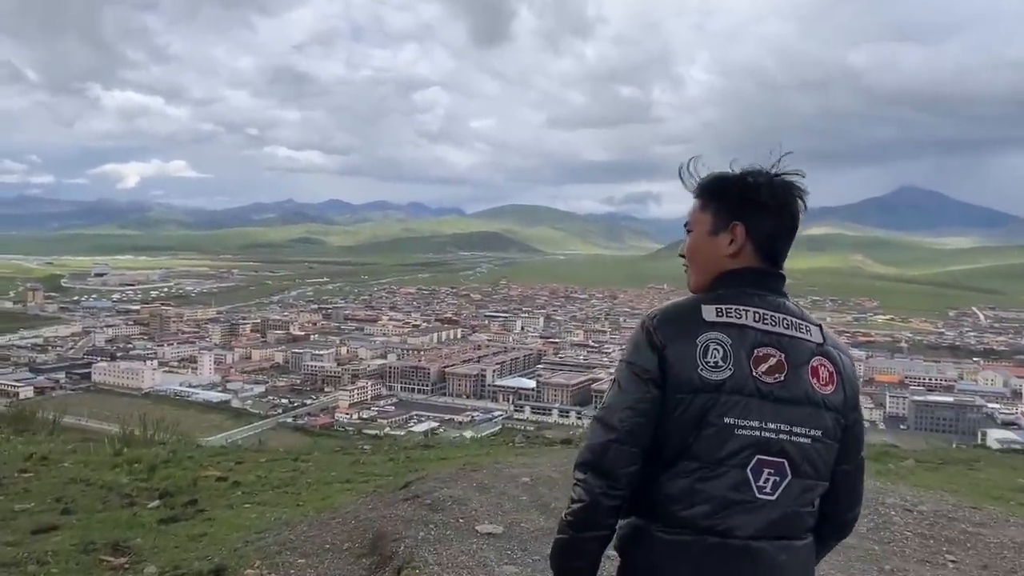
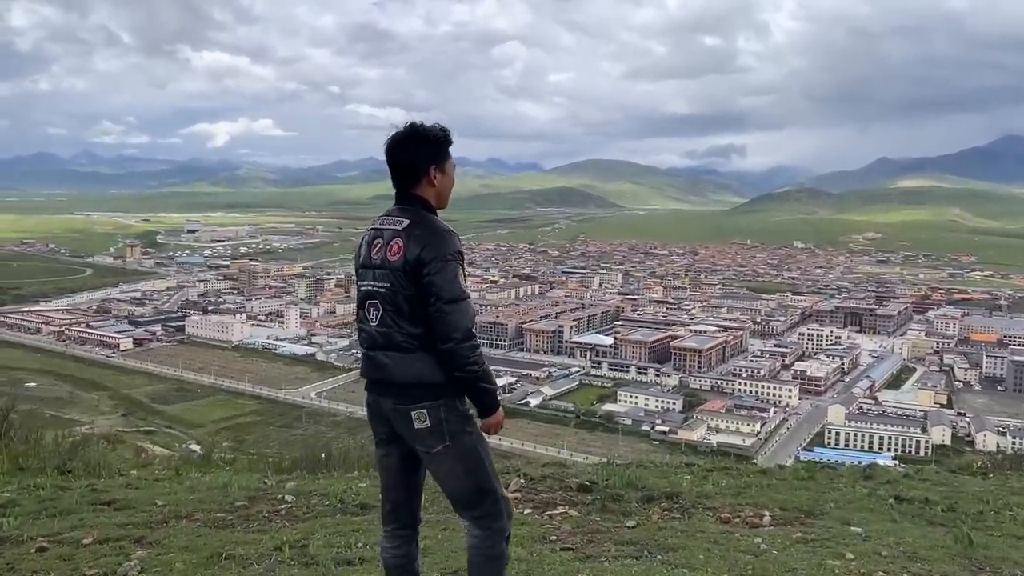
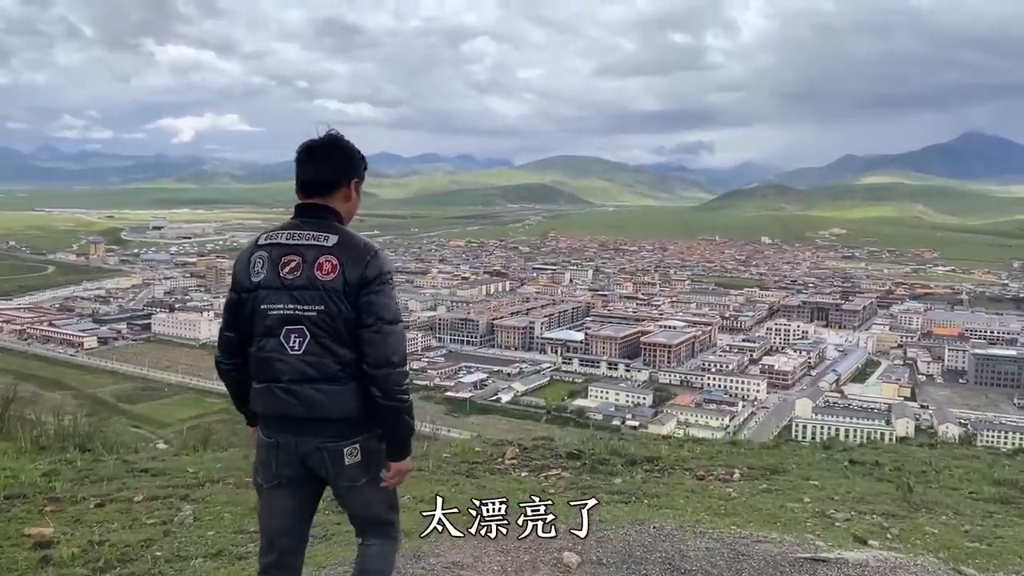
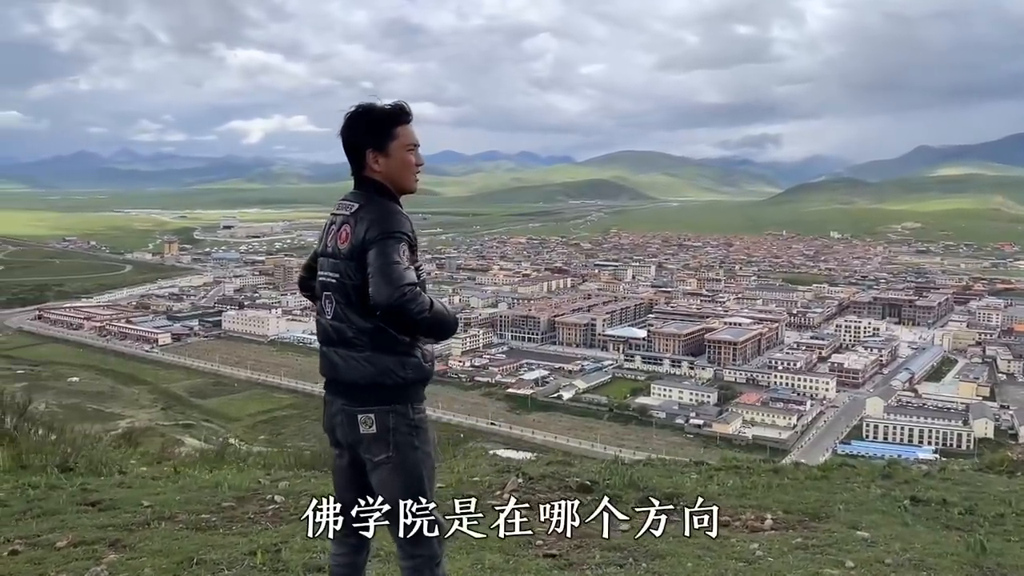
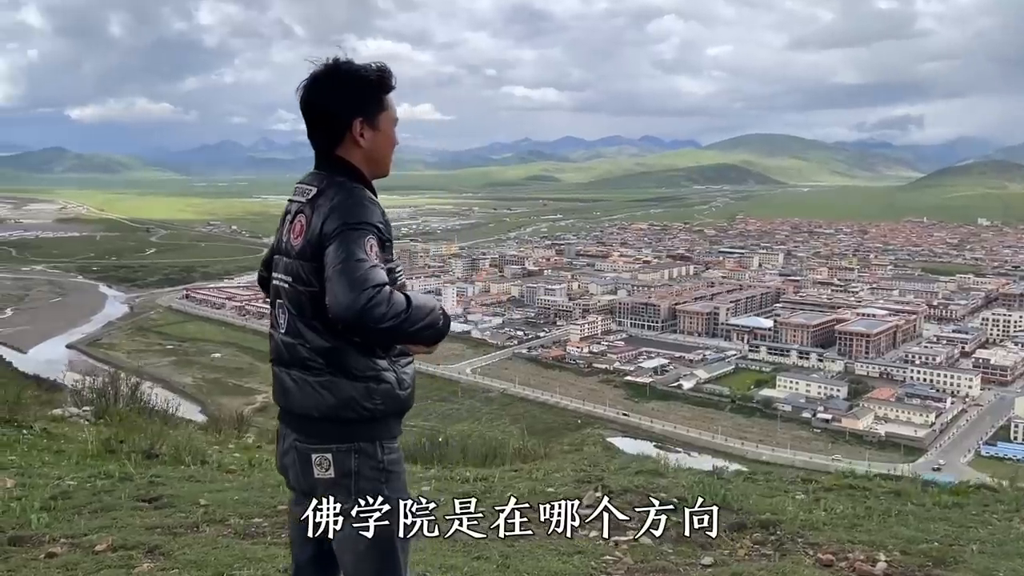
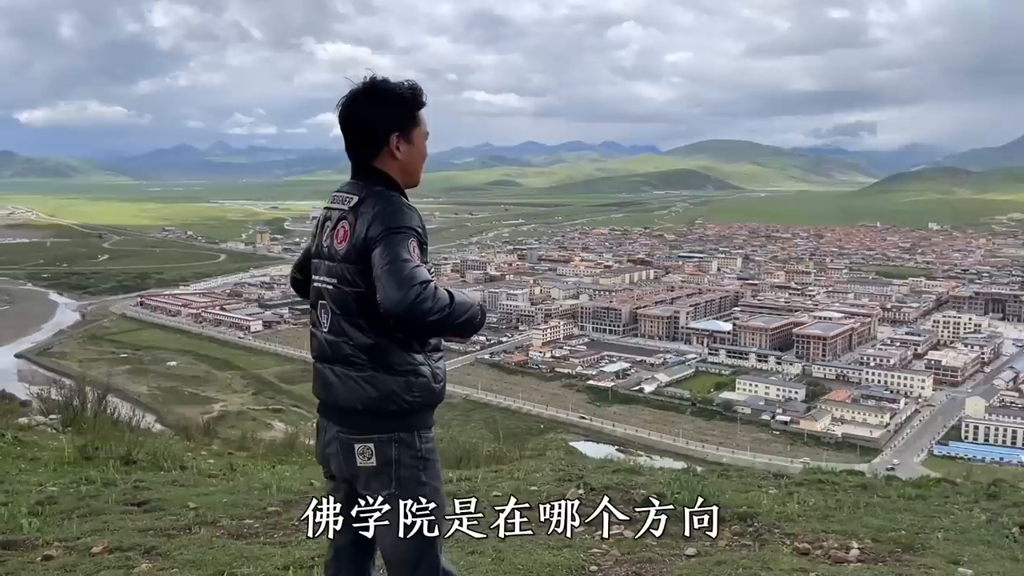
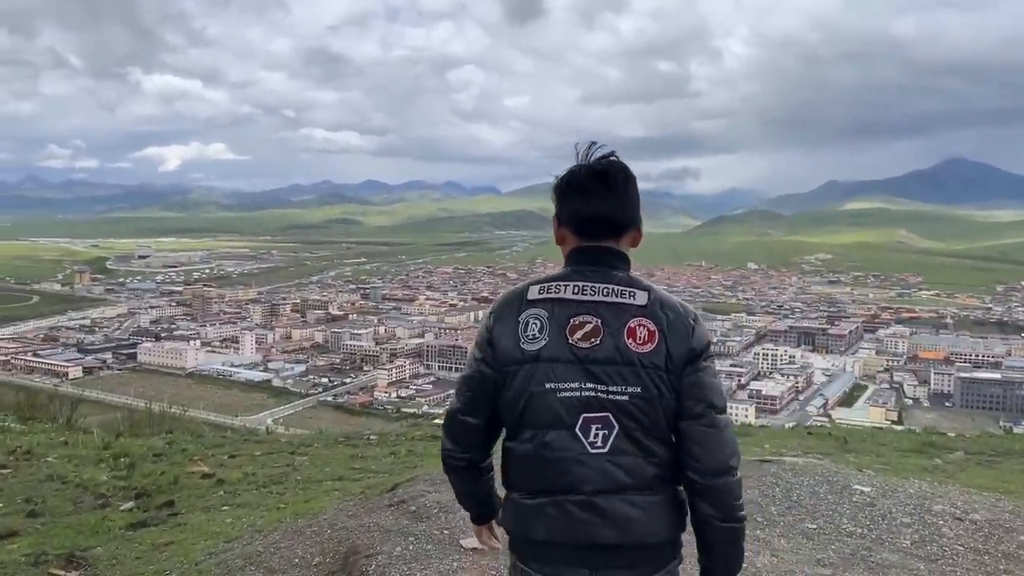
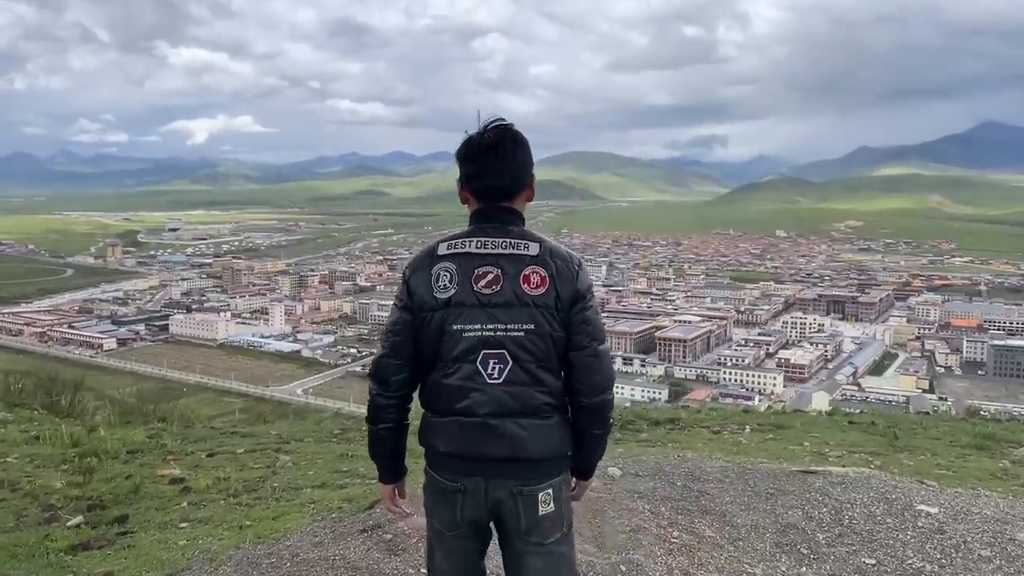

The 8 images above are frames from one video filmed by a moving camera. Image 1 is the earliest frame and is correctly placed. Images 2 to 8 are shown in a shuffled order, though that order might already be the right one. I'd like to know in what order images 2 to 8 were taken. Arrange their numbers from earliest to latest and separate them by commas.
7, 8, 3, 2, 4, 6, 5
